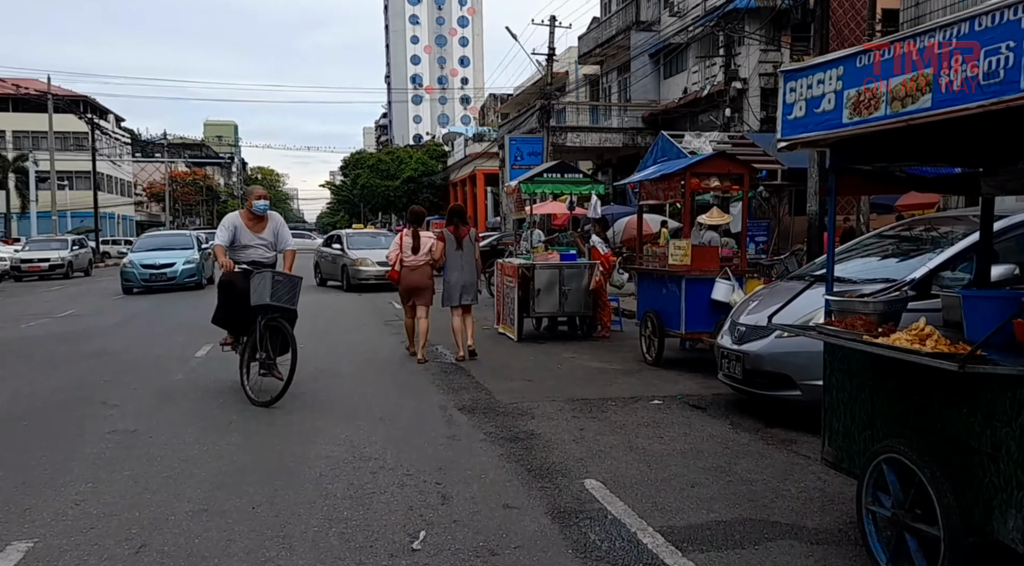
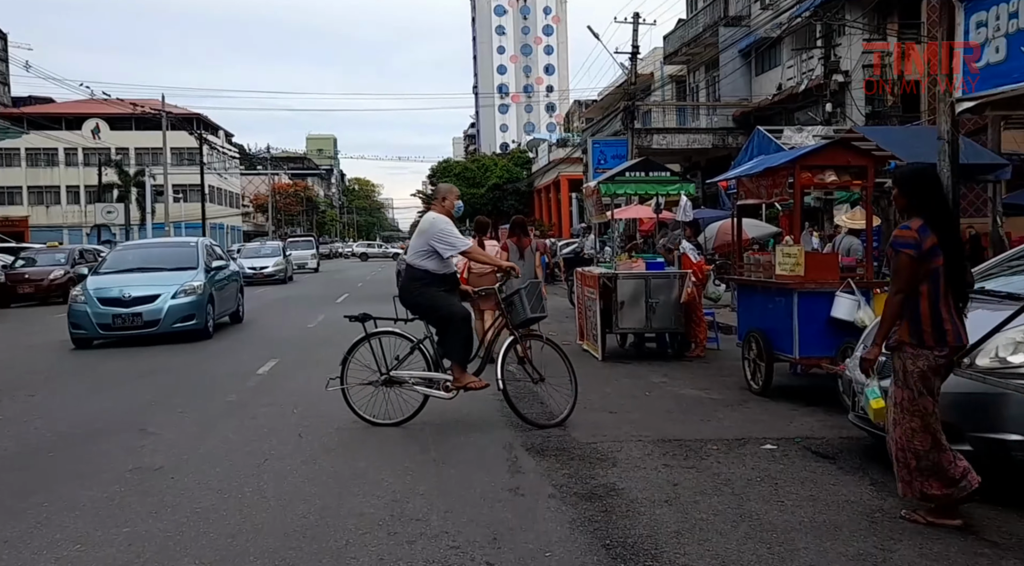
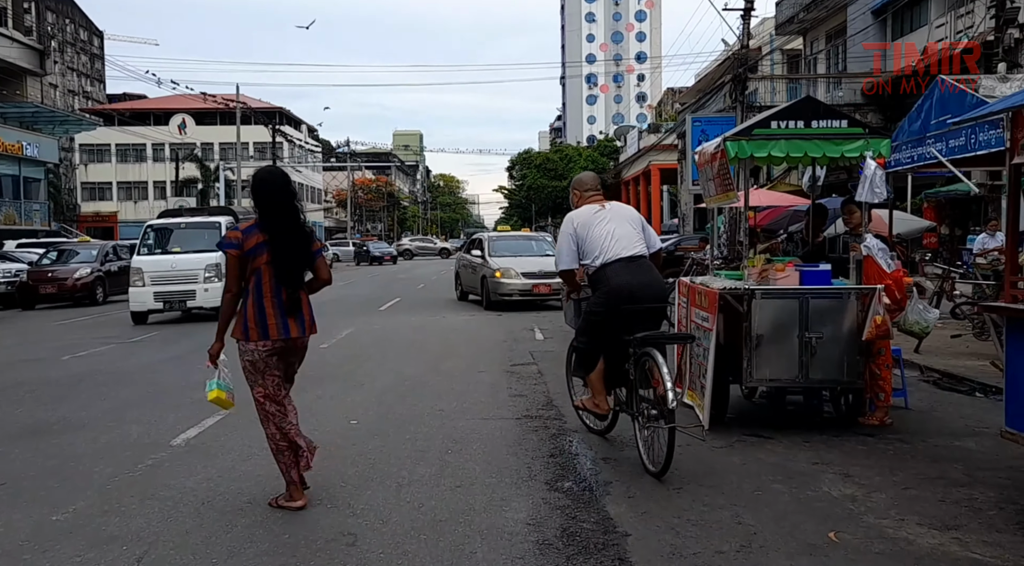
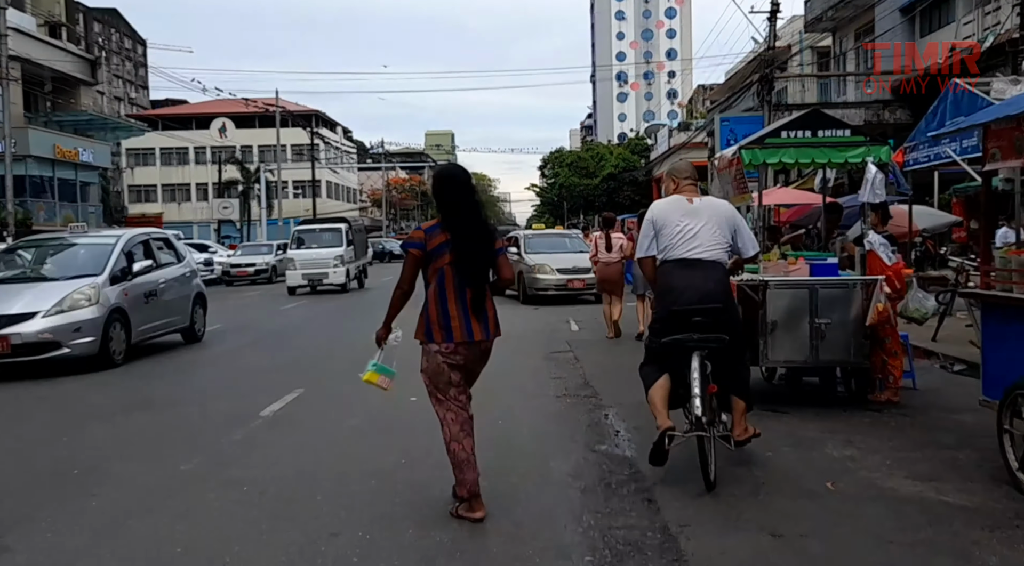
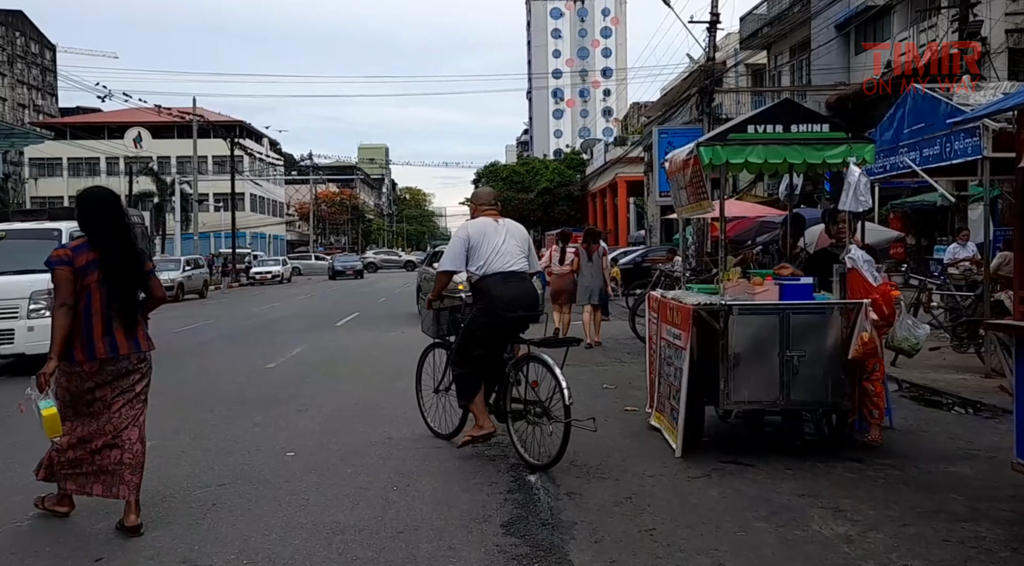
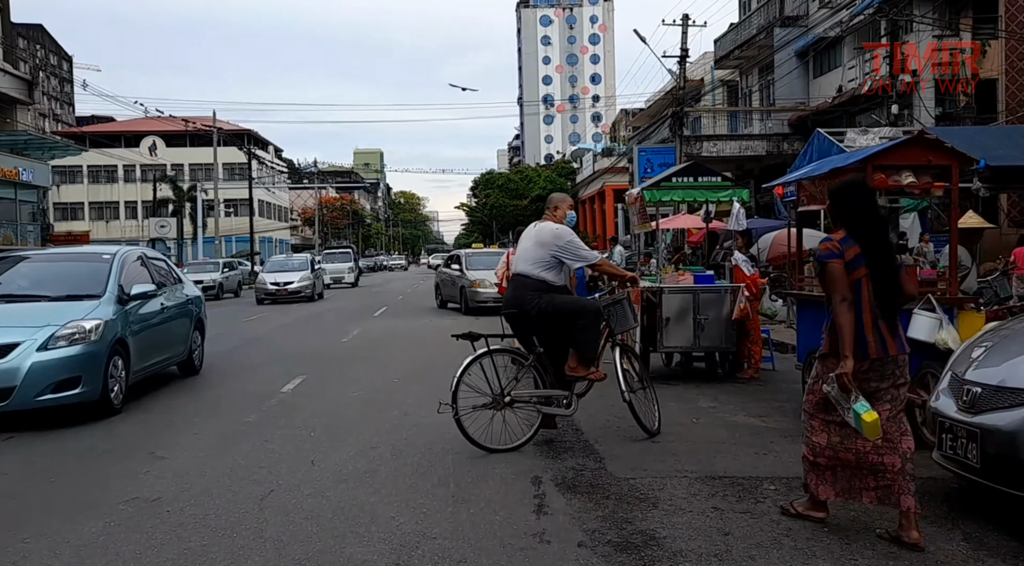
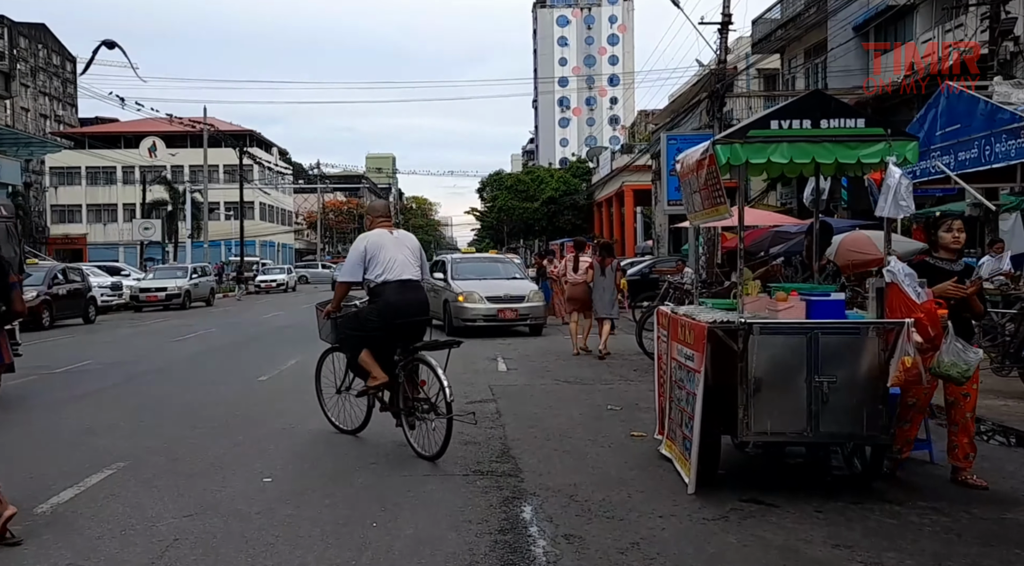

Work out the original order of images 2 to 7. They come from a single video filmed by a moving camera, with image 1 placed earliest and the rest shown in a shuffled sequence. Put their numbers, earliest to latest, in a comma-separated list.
2, 6, 4, 3, 5, 7
